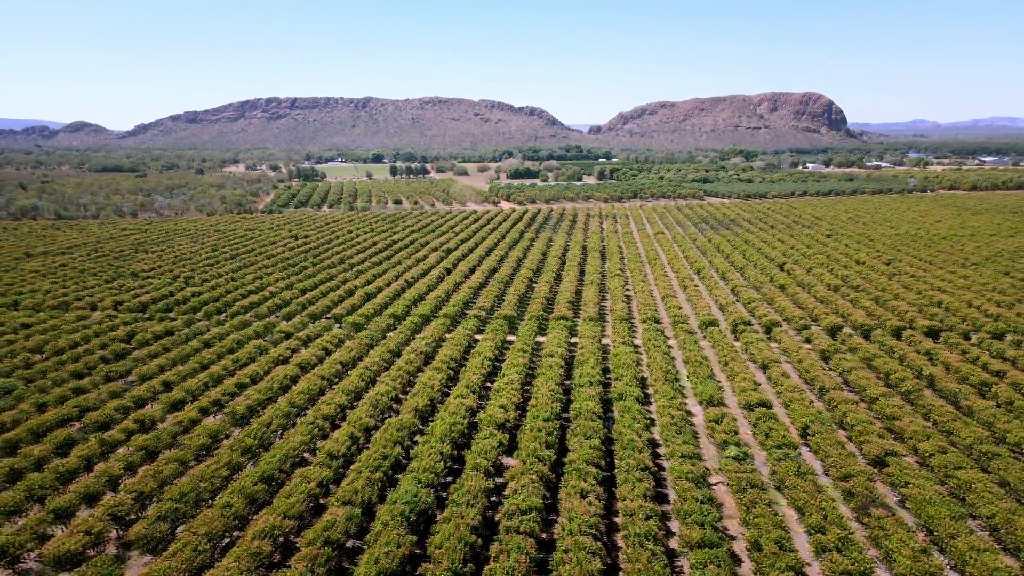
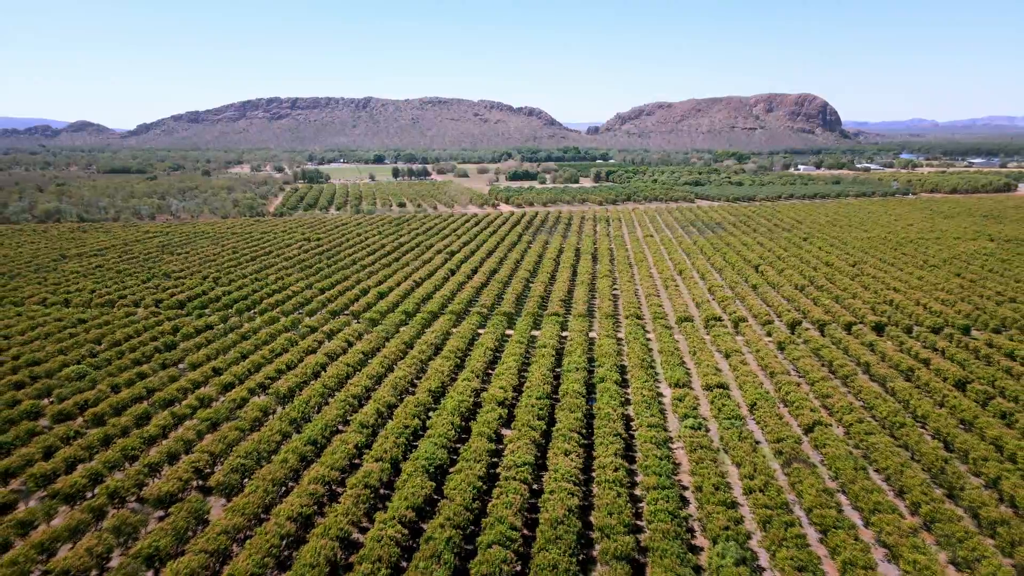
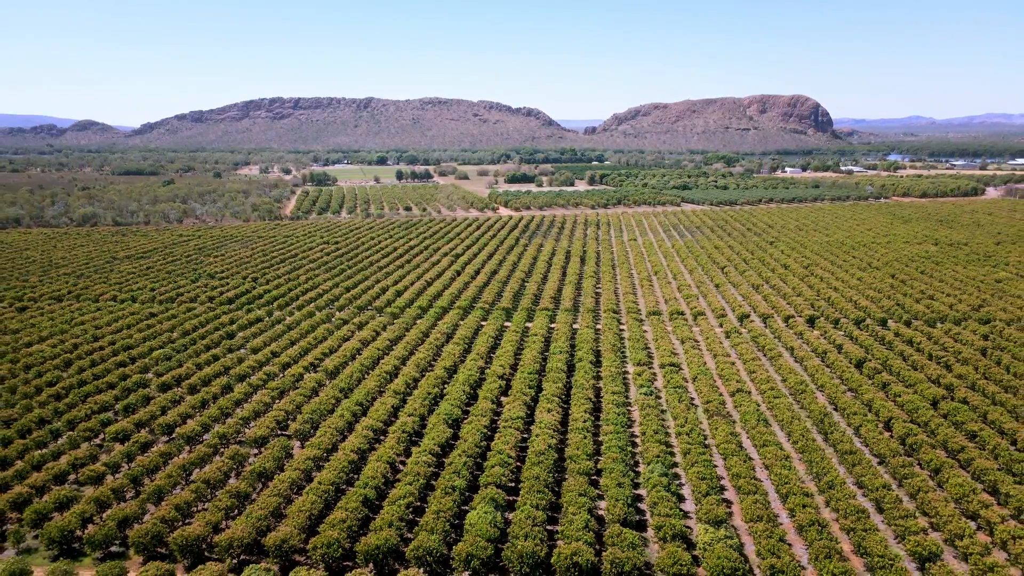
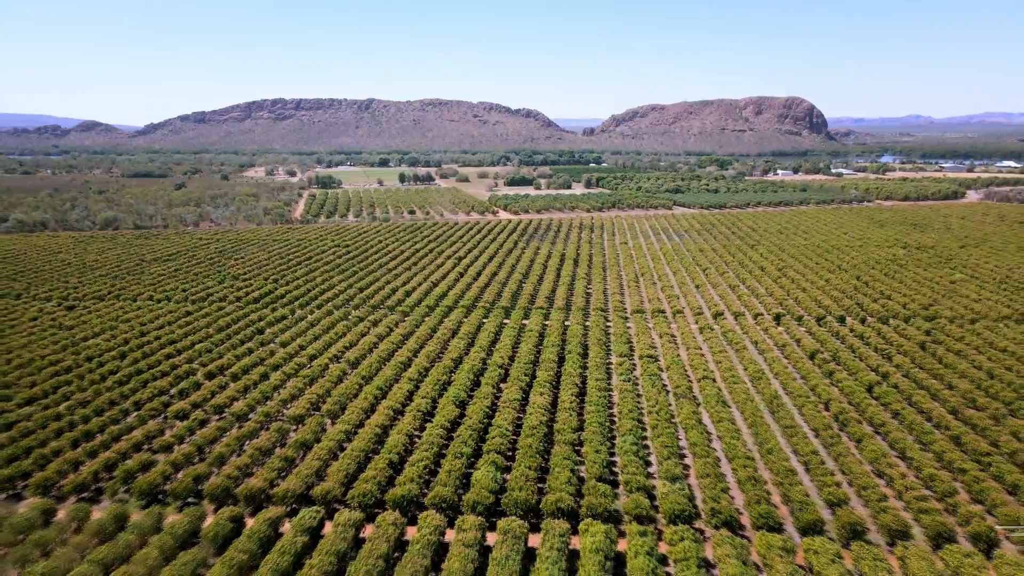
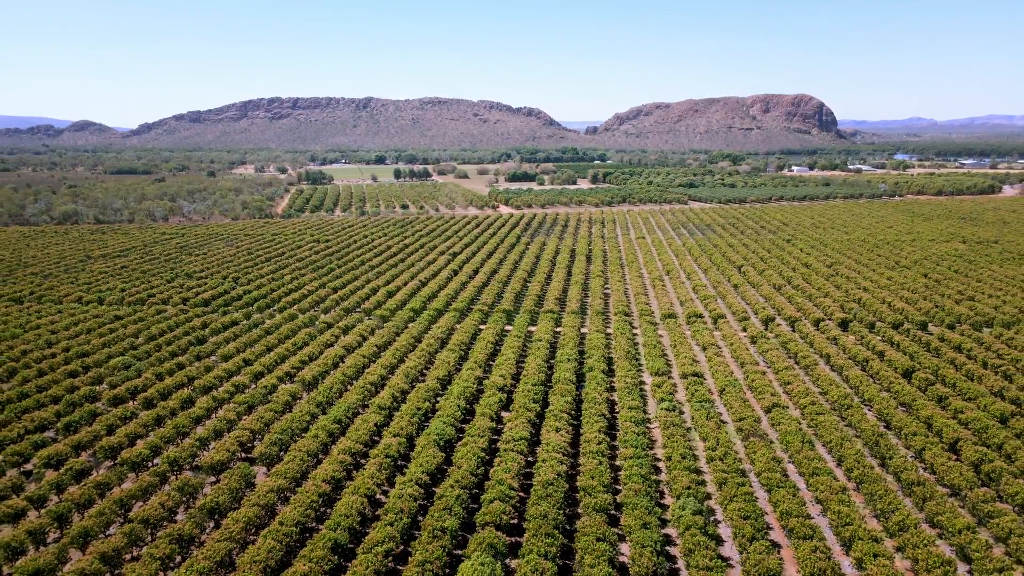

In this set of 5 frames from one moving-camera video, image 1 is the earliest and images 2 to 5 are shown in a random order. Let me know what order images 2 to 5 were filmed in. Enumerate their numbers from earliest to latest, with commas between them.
2, 5, 3, 4
